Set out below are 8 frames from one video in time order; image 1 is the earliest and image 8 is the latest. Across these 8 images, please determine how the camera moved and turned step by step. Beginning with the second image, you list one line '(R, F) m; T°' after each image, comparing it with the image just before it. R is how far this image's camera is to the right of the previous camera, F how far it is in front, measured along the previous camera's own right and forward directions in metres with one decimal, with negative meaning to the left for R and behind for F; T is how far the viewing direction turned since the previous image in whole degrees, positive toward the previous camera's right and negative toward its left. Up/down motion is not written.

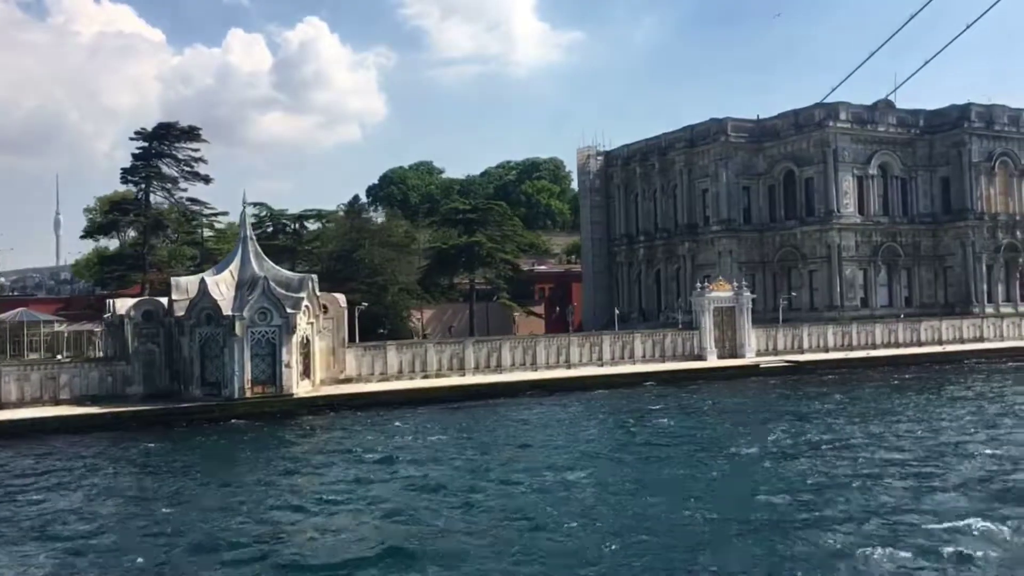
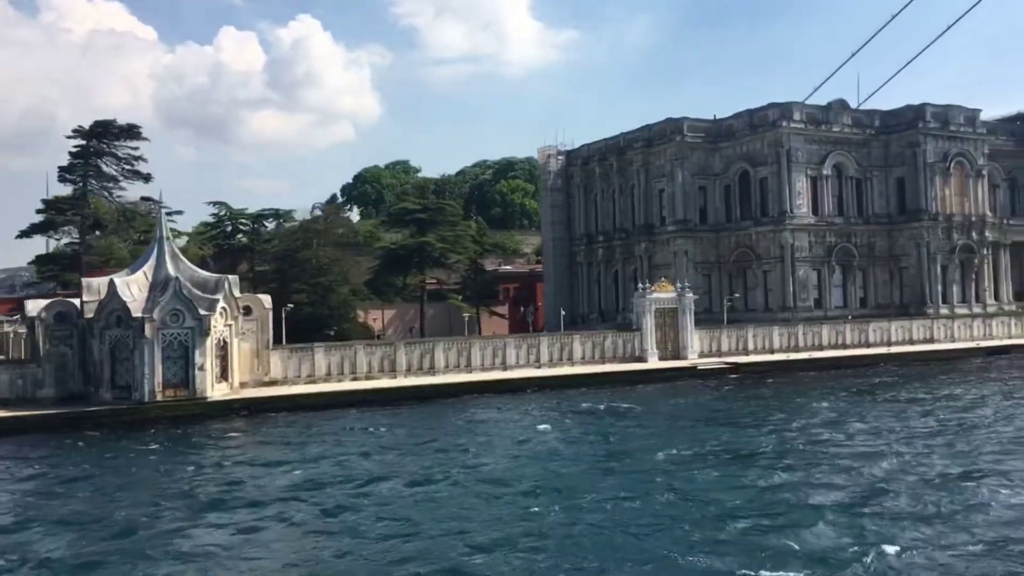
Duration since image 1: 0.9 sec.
(+1.7, +0.3) m; +1°
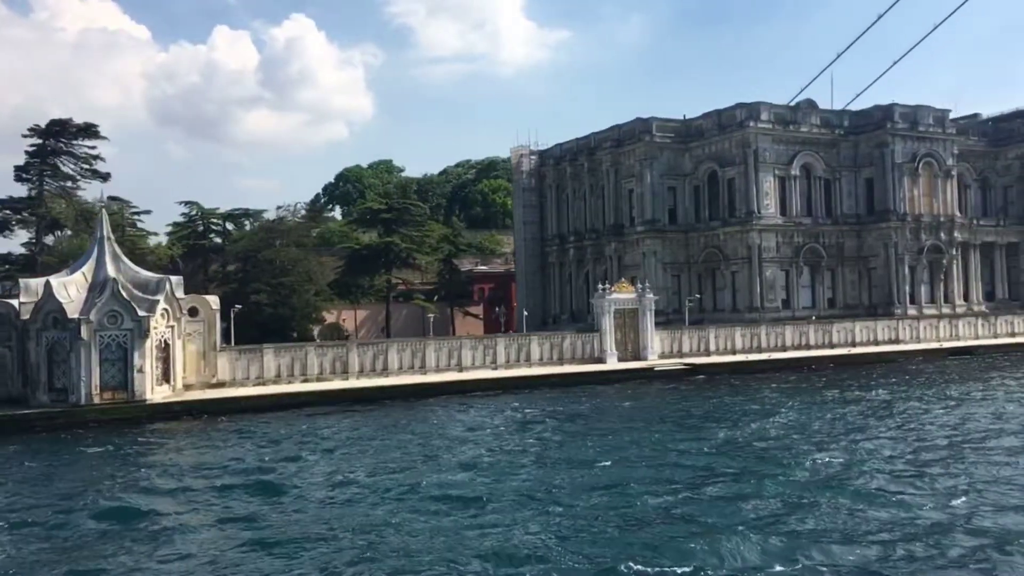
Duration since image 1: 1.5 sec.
(+1.2, +0.2) m; 0°
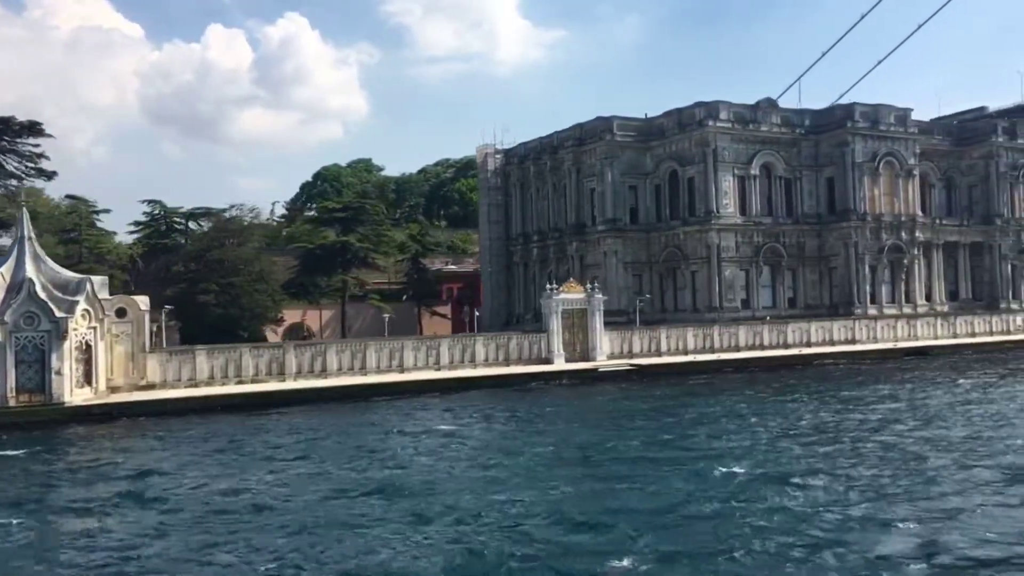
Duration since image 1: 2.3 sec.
(+1.5, +0.3) m; +1°
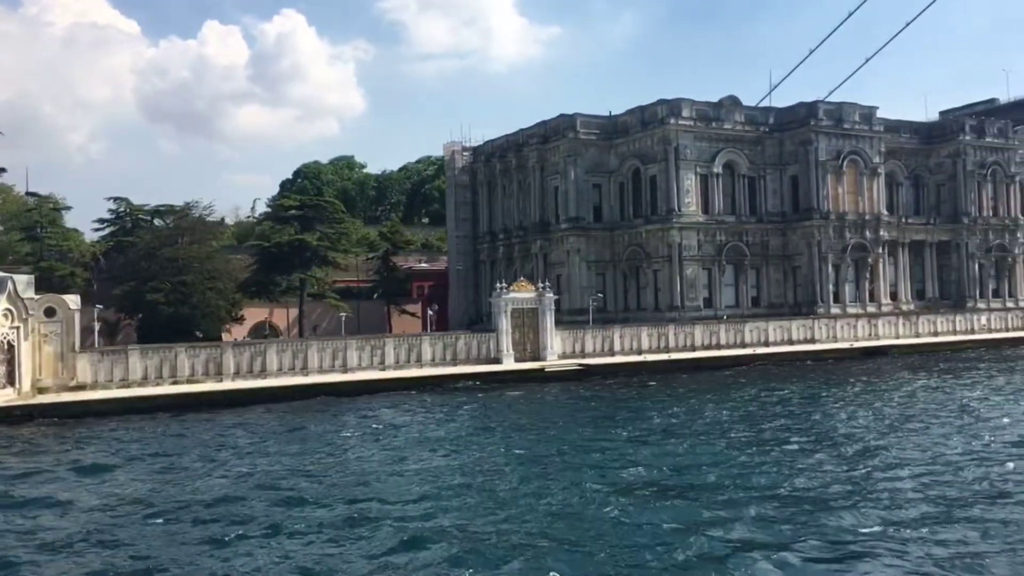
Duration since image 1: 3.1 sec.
(+1.5, +0.3) m; 0°
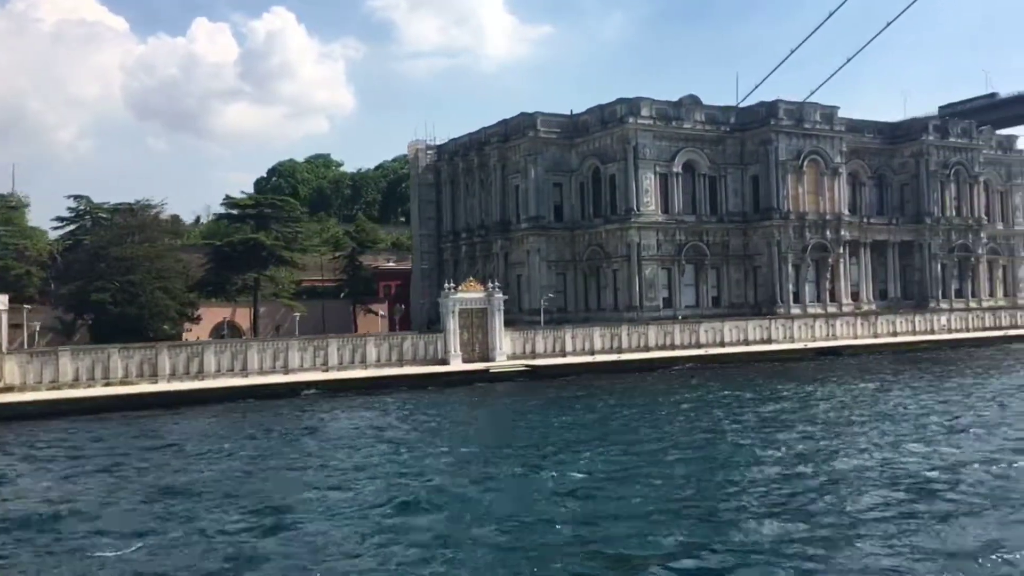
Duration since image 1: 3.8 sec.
(+1.3, +0.3) m; +1°
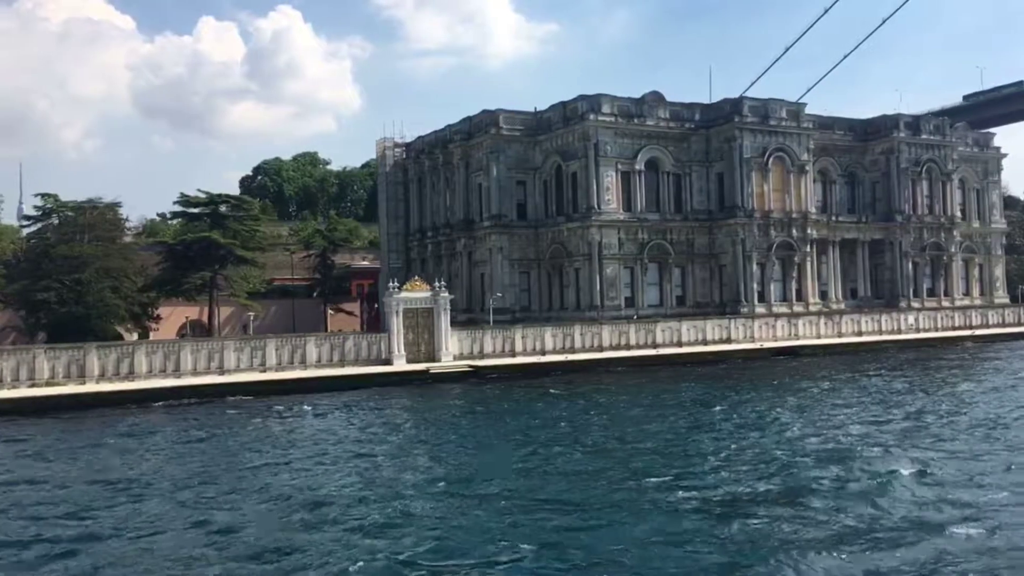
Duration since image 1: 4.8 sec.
(+1.9, +0.5) m; 0°
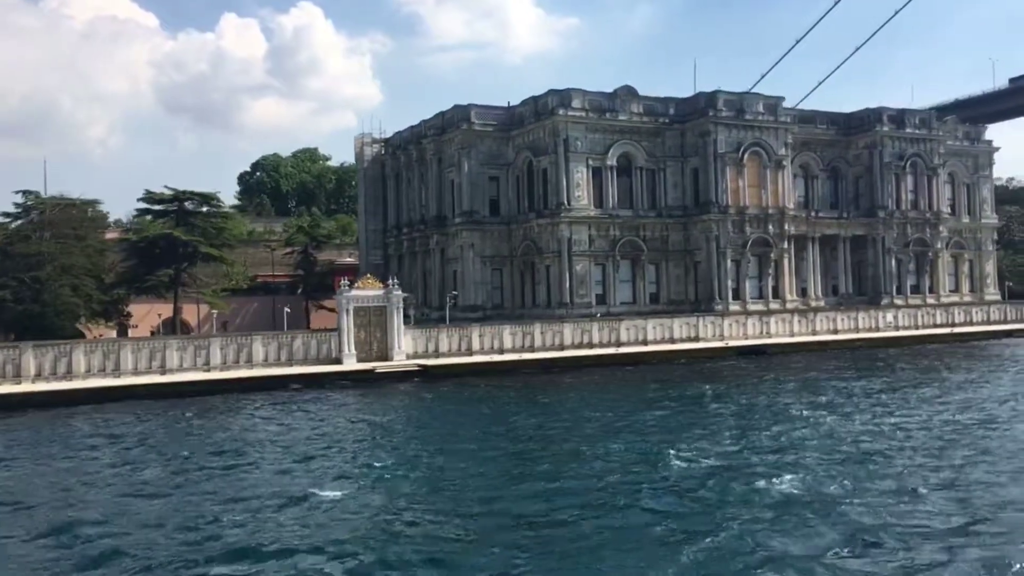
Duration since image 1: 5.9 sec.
(+2.1, +0.5) m; -1°
